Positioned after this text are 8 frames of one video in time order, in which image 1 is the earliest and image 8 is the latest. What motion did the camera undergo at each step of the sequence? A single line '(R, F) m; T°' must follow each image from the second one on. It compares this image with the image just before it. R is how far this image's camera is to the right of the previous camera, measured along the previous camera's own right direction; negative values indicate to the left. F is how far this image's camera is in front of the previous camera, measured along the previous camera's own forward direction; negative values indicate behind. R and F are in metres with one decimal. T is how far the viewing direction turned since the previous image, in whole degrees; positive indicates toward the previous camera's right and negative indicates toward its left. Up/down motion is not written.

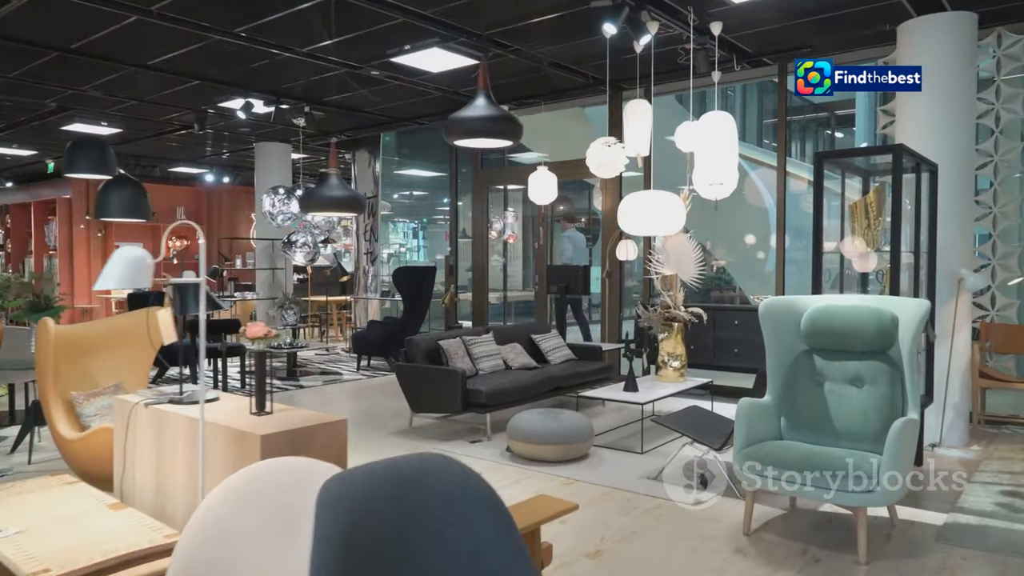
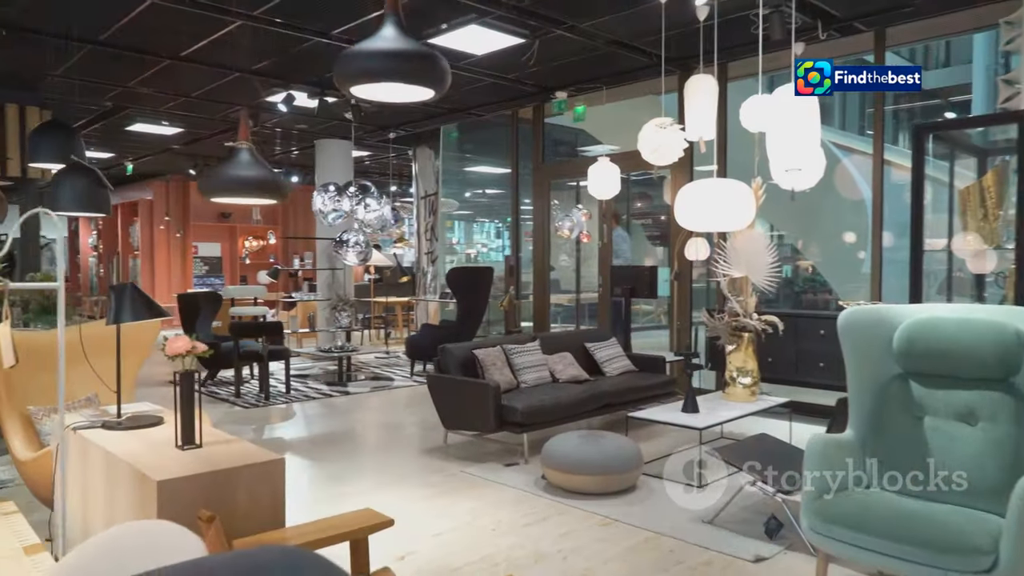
(+0.3, +0.6) m; -7°
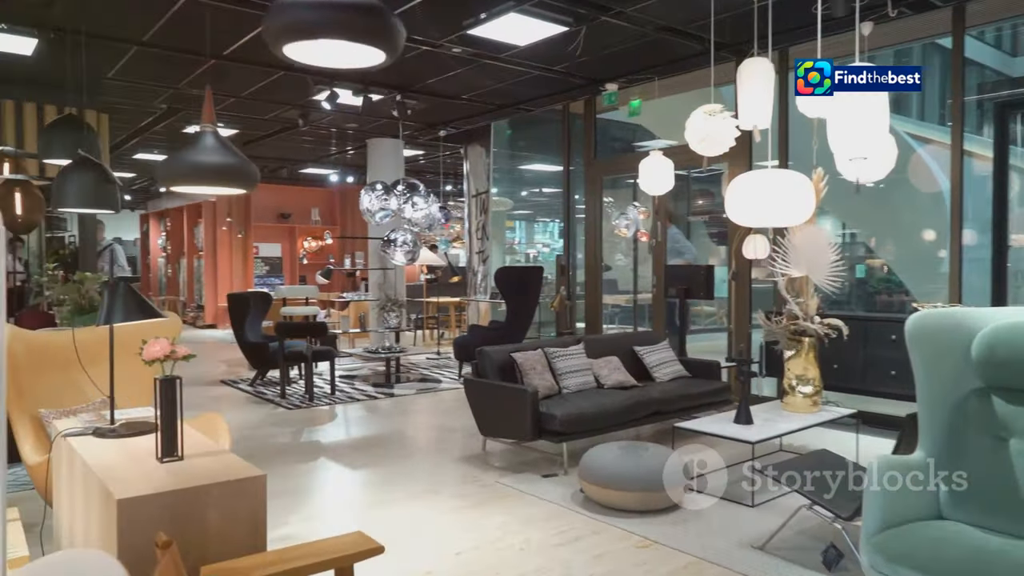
(+0.2, +0.3) m; -5°
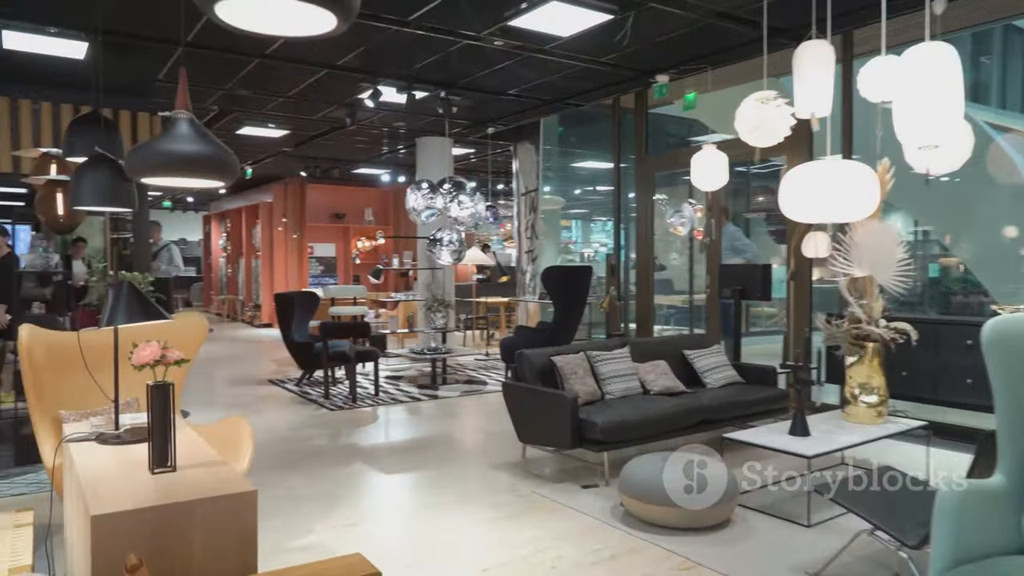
(+0.1, +0.2) m; -4°
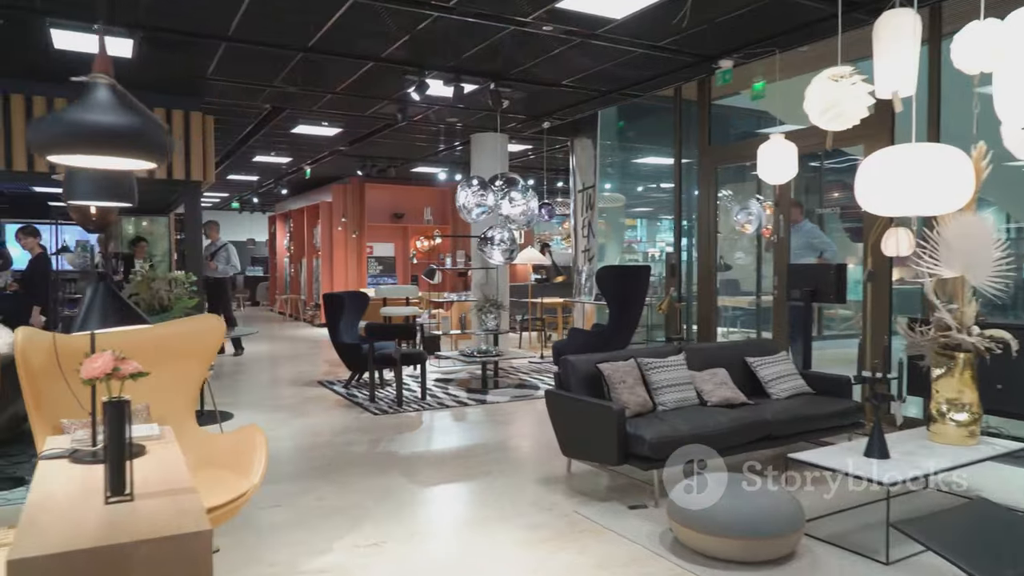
(+0.1, +0.3) m; -5°
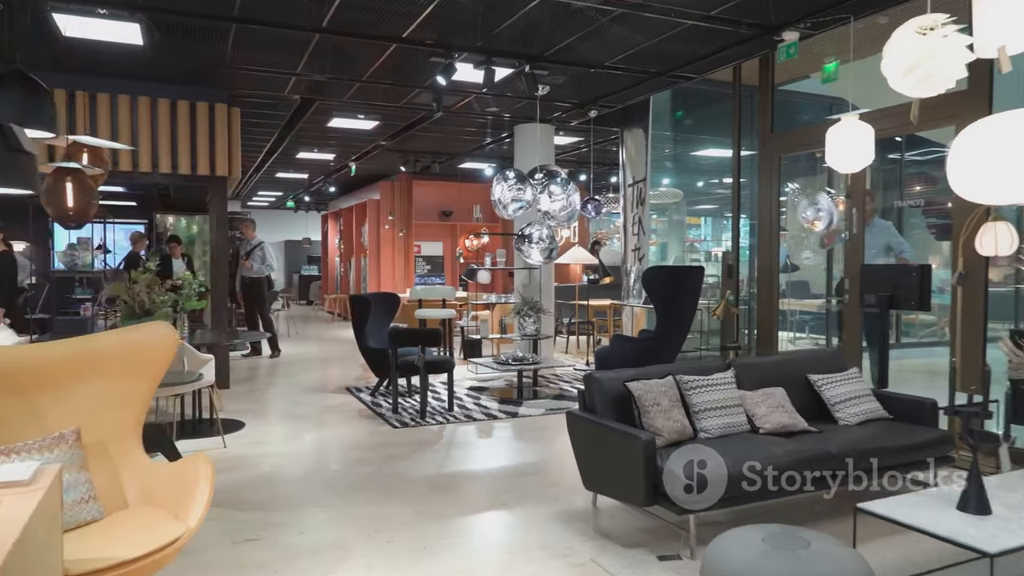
(+0.2, +0.6) m; -5°
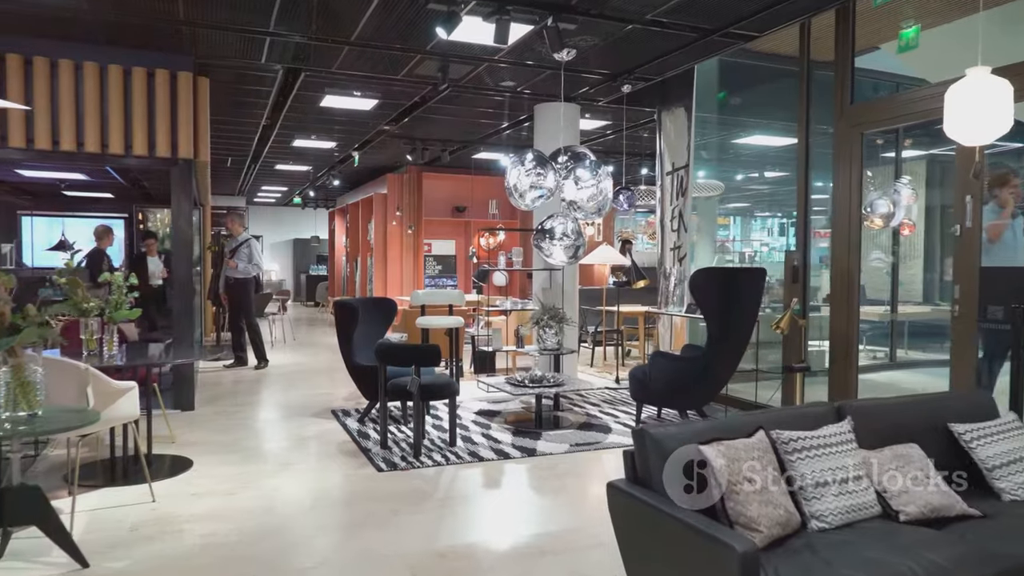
(0.0, +1.2) m; -1°
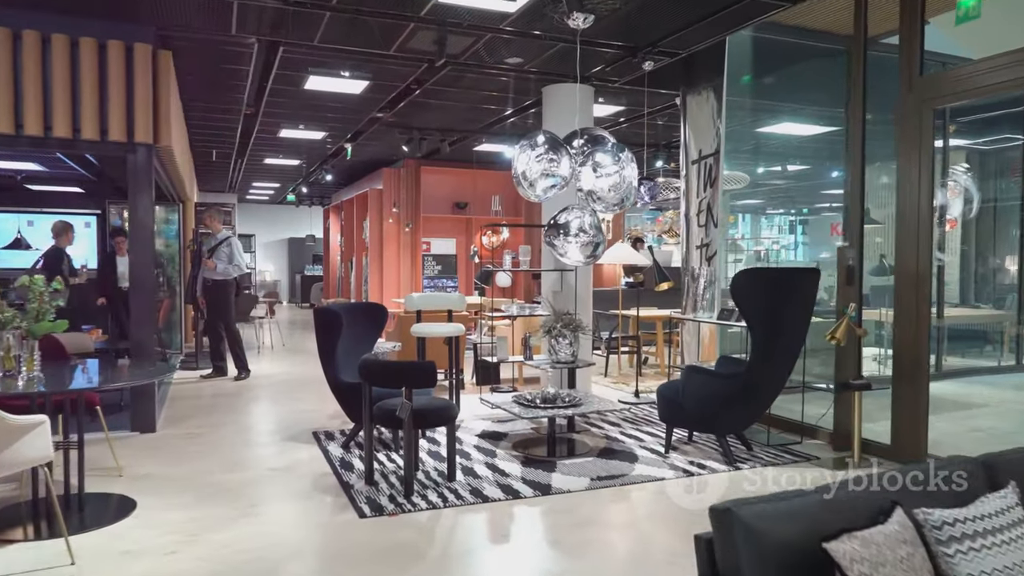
(0.0, +0.8) m; 0°
